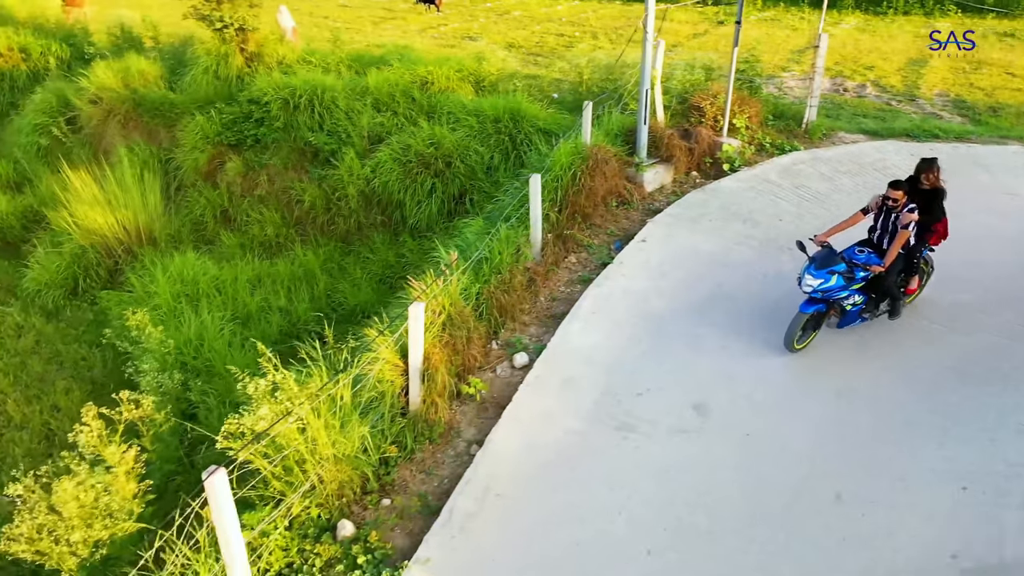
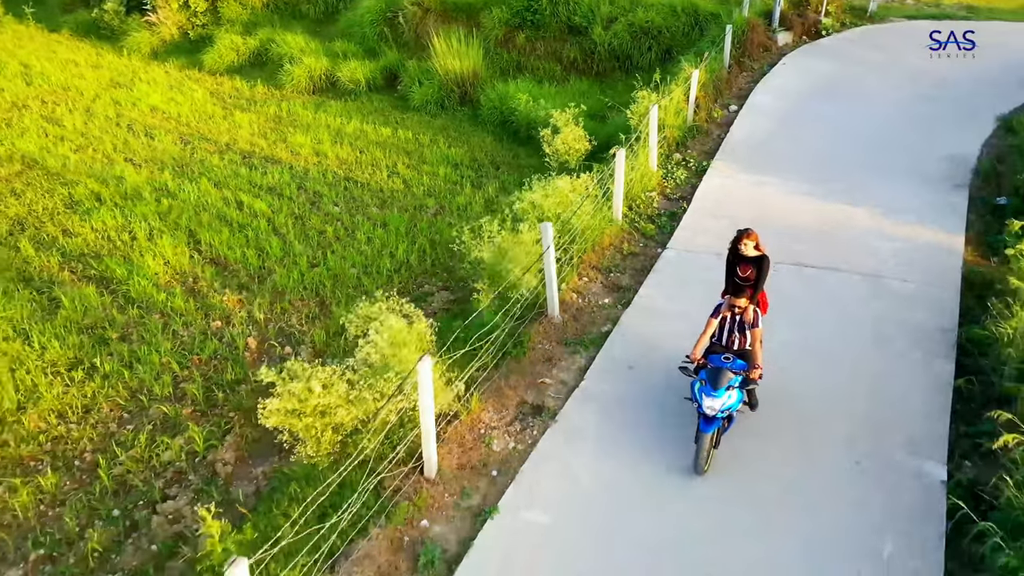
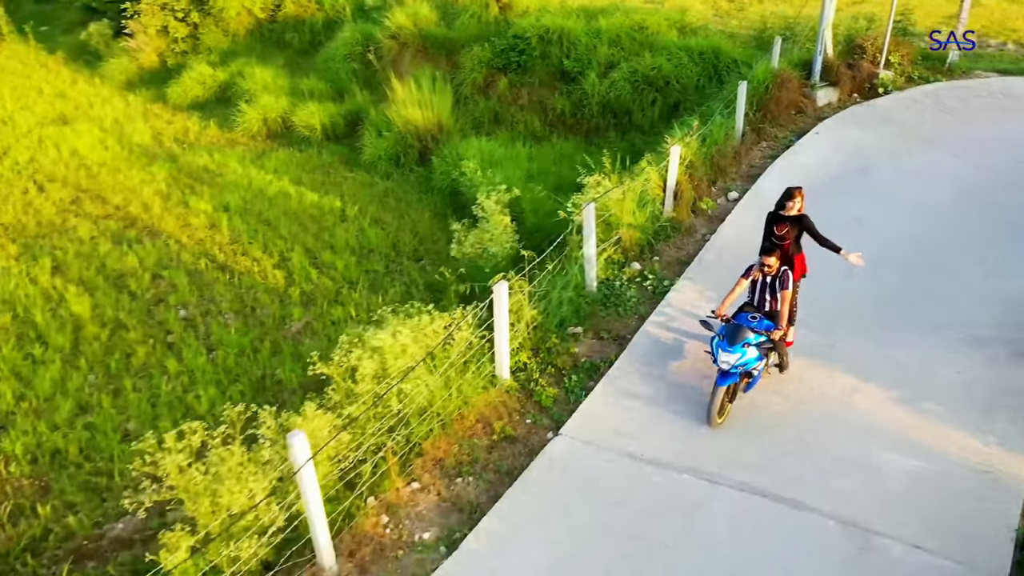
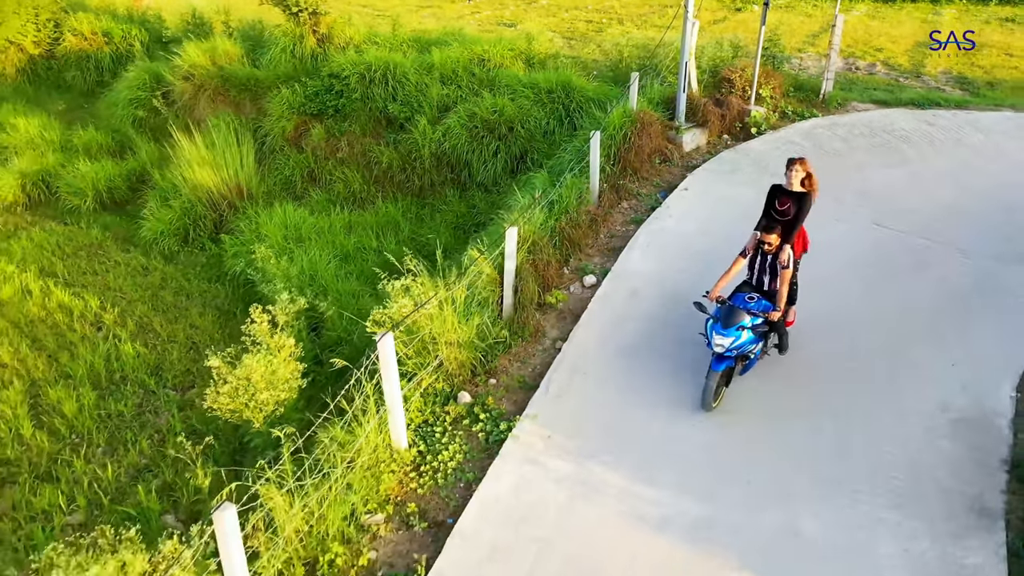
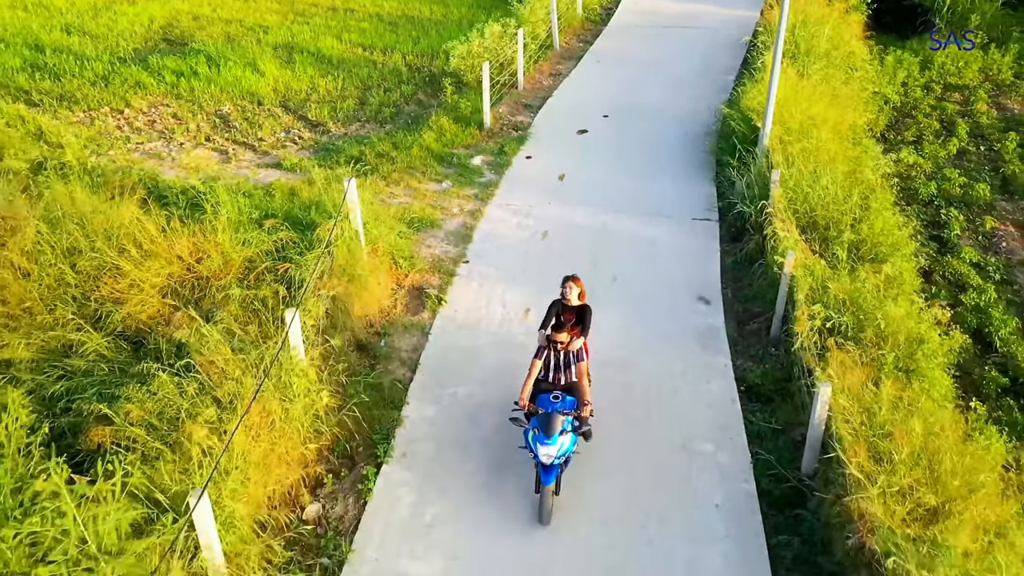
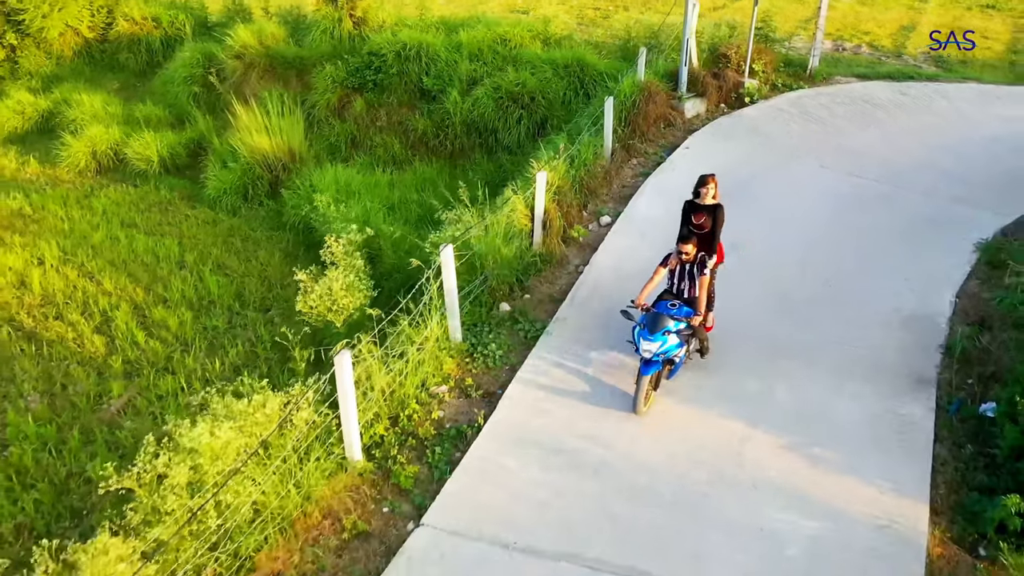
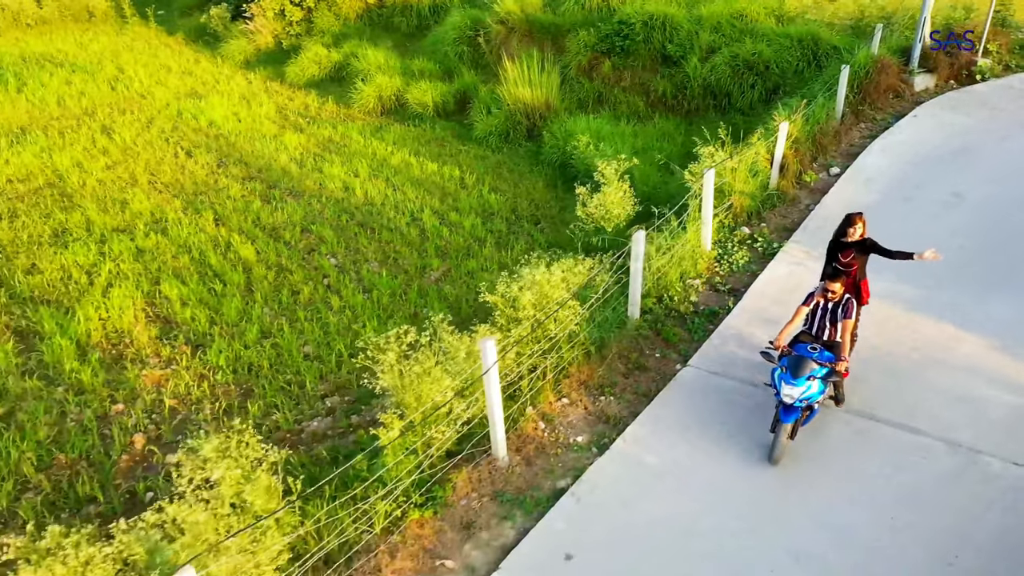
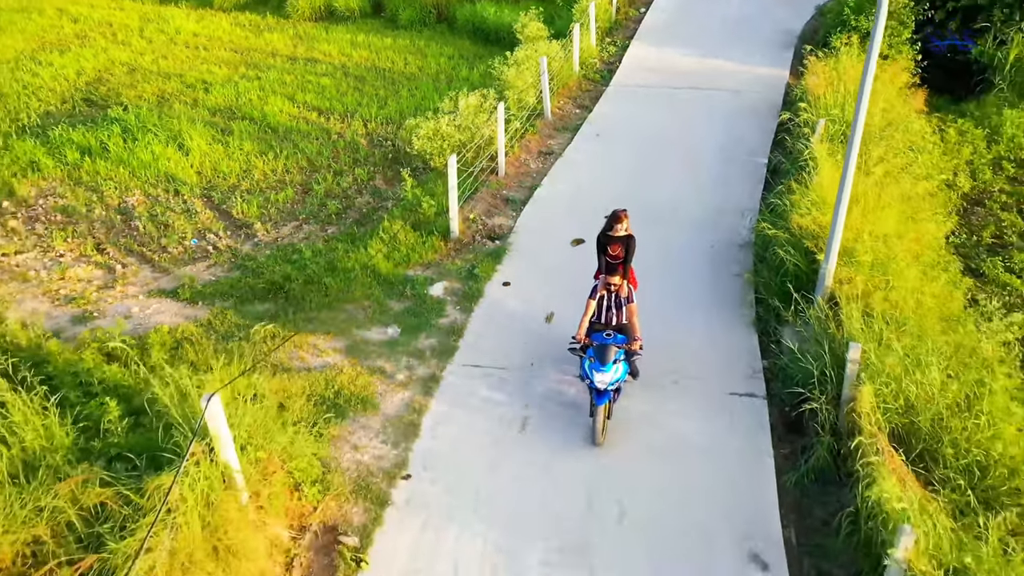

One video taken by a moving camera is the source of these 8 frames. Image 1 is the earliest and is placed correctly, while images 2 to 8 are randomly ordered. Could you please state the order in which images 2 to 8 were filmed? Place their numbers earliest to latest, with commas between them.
4, 6, 3, 7, 2, 8, 5
